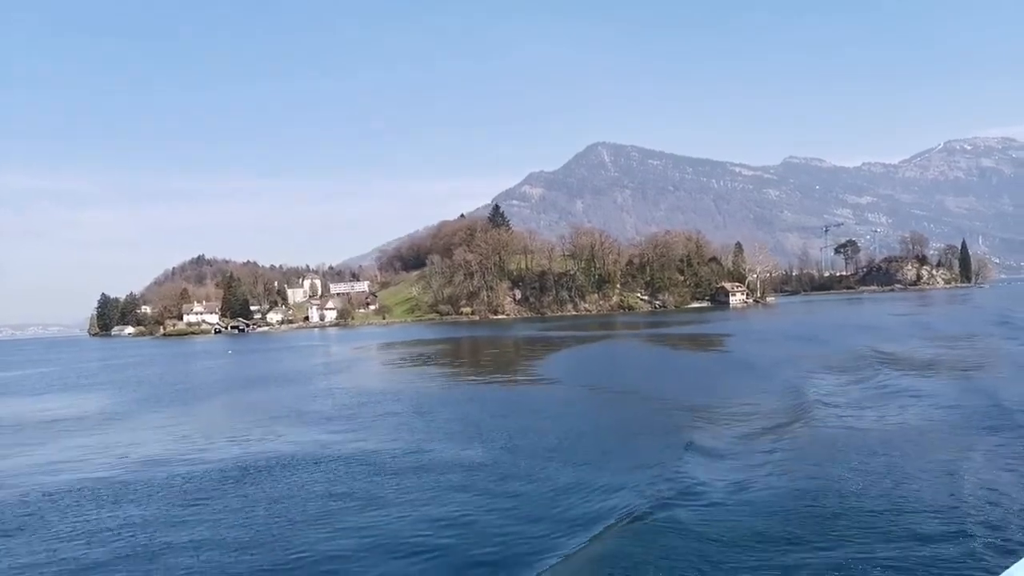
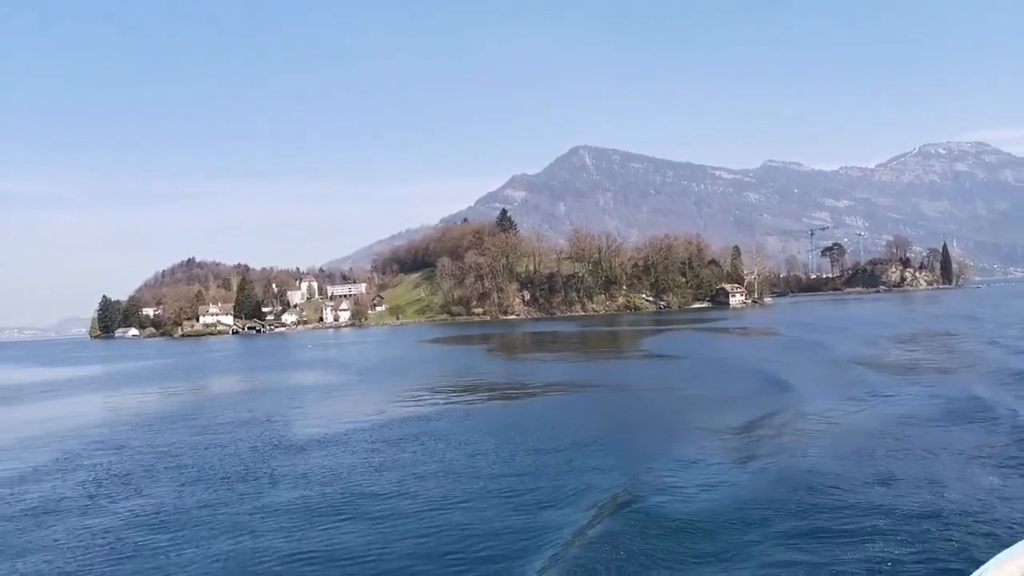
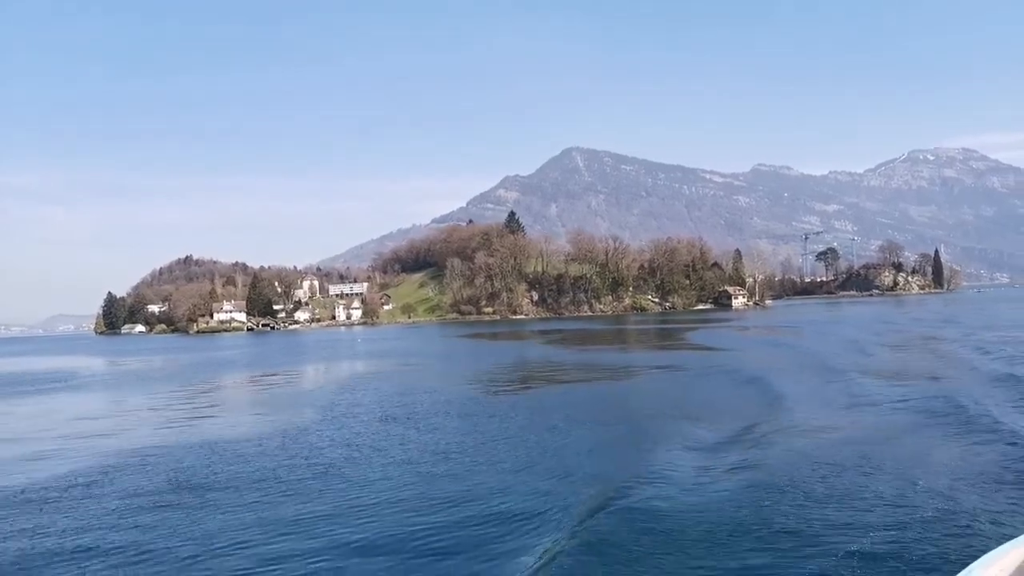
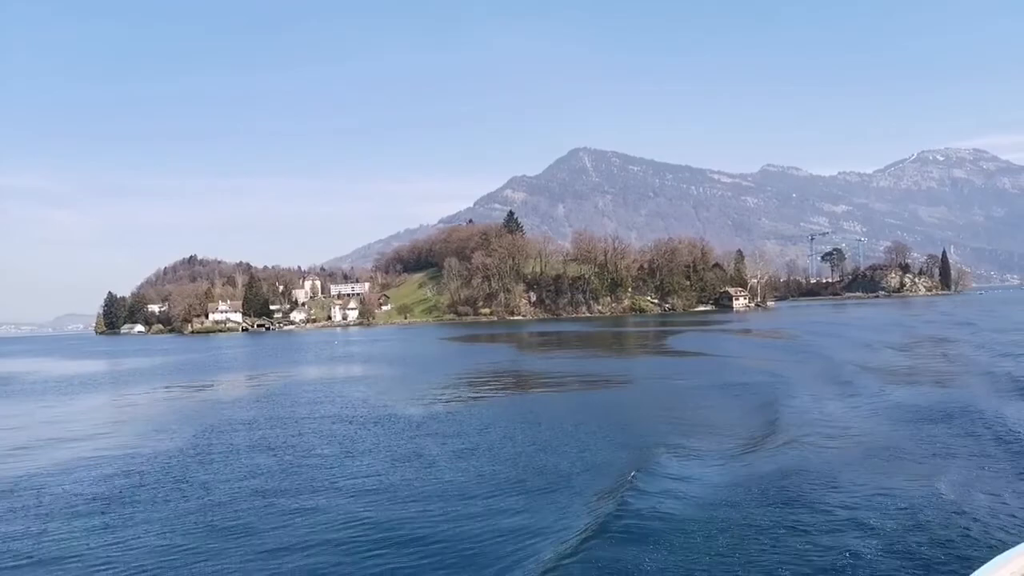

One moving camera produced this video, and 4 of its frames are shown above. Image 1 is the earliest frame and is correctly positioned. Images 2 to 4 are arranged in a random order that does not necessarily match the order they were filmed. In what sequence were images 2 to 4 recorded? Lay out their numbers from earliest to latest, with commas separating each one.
2, 4, 3
